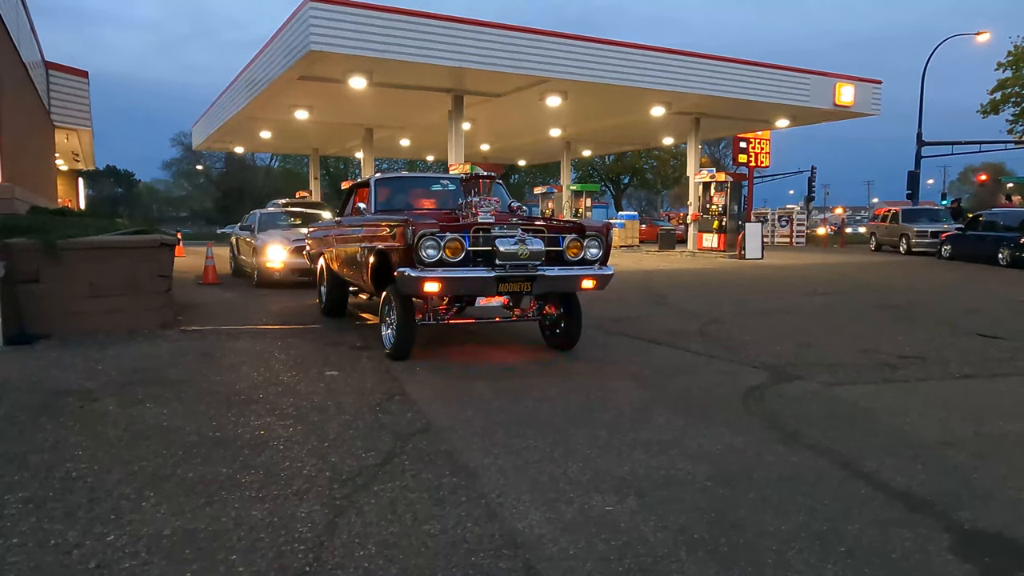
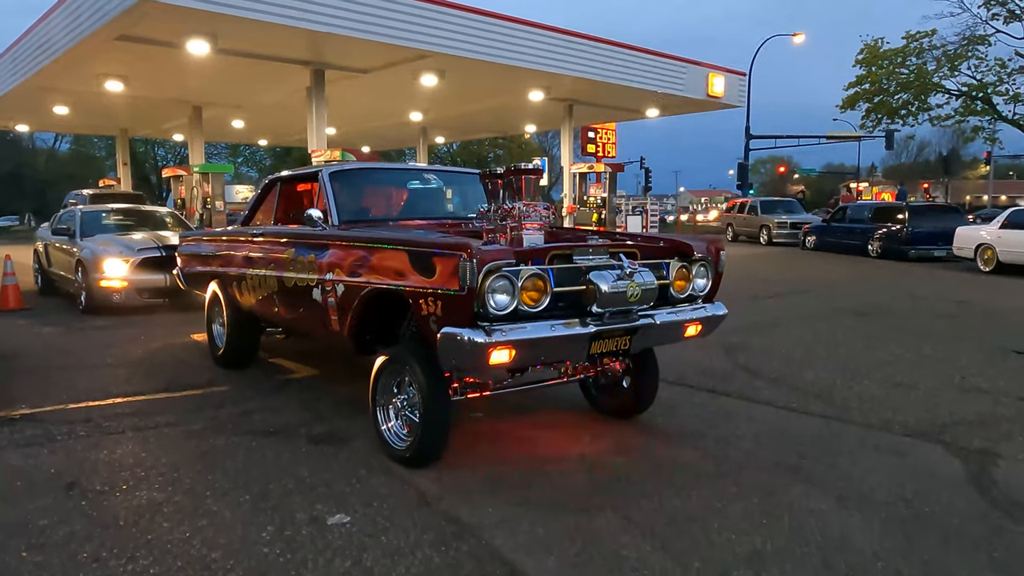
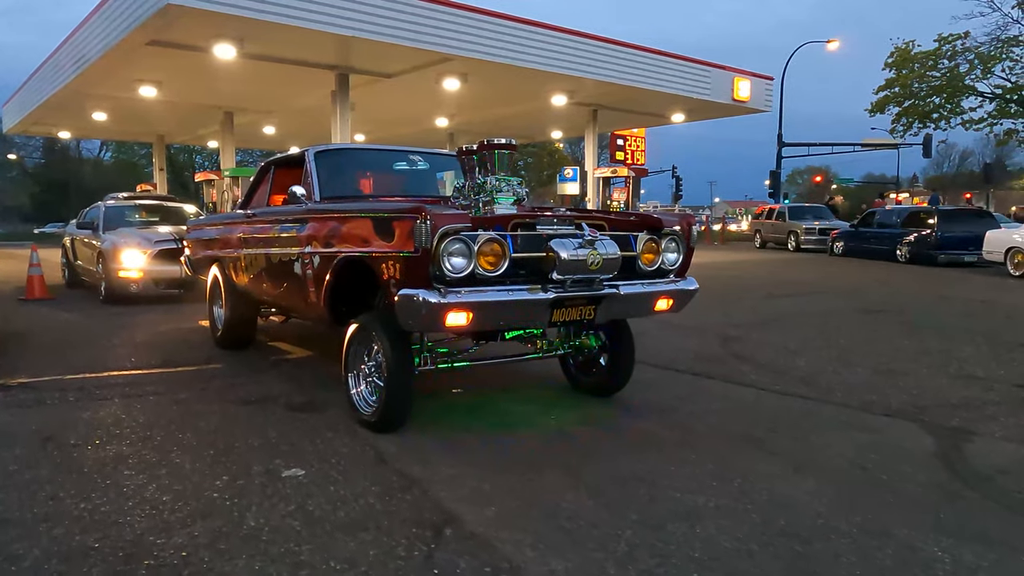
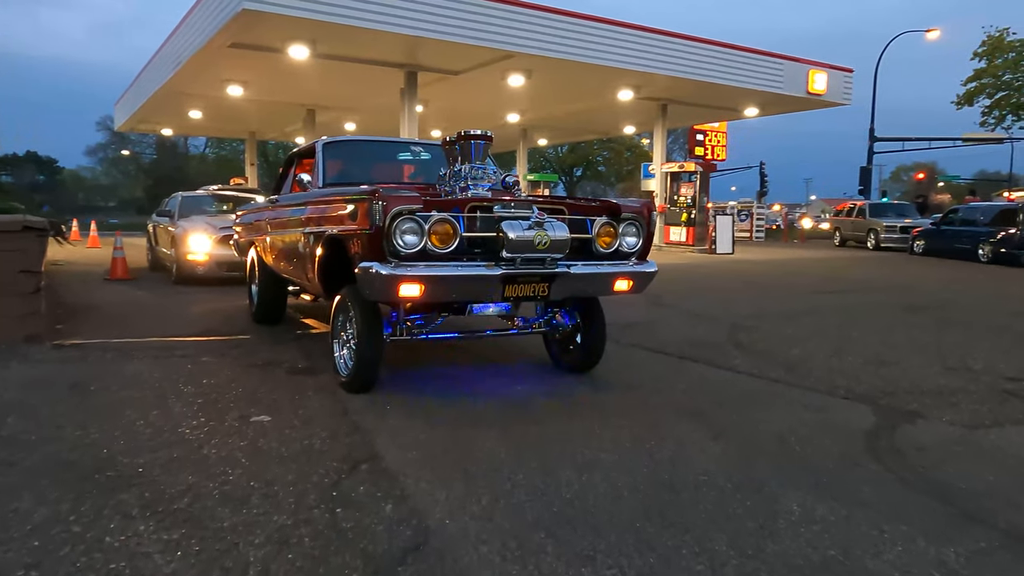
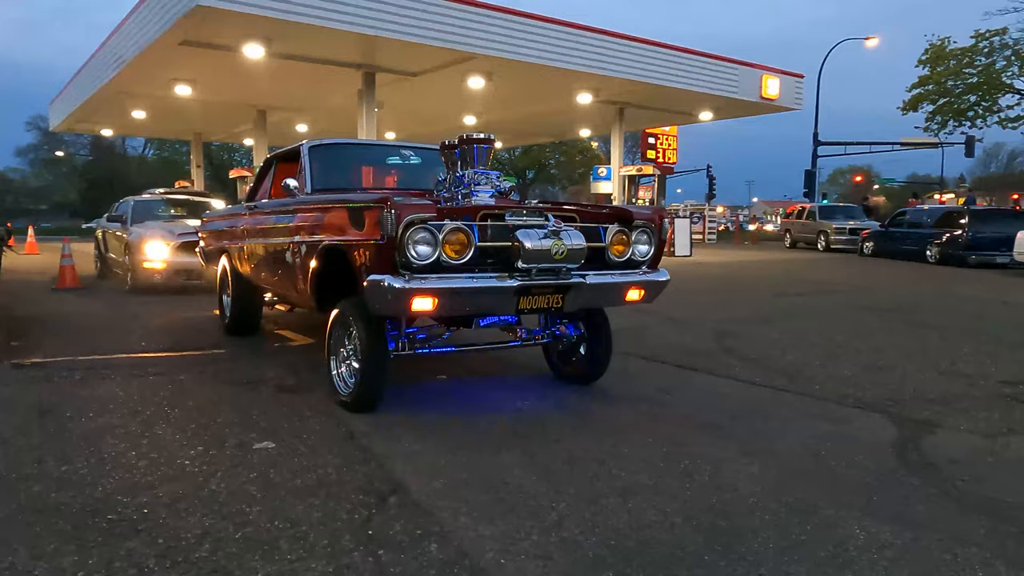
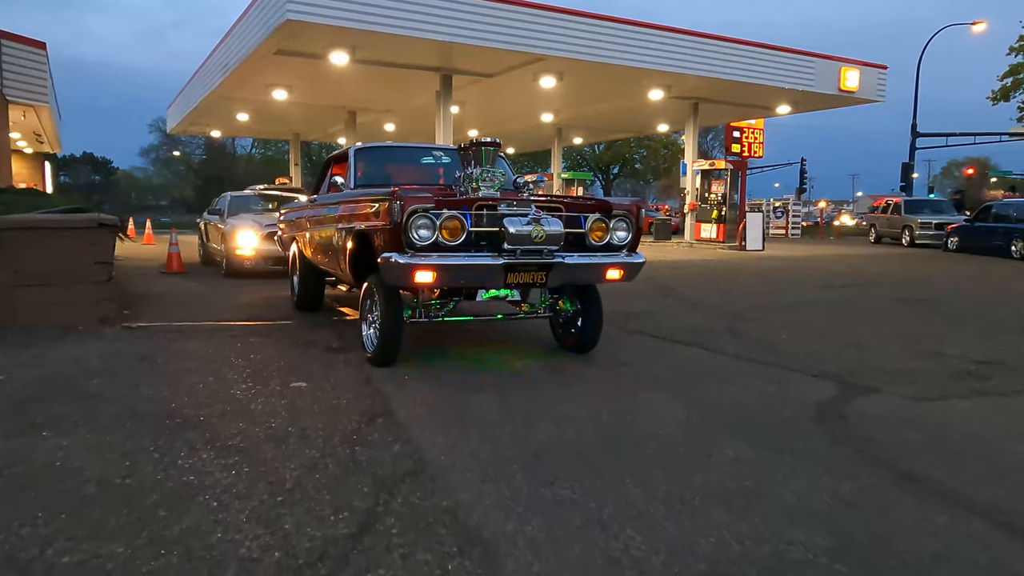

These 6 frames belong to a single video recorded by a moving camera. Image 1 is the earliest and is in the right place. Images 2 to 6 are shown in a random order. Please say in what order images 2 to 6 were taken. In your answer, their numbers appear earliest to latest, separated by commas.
6, 4, 5, 3, 2
